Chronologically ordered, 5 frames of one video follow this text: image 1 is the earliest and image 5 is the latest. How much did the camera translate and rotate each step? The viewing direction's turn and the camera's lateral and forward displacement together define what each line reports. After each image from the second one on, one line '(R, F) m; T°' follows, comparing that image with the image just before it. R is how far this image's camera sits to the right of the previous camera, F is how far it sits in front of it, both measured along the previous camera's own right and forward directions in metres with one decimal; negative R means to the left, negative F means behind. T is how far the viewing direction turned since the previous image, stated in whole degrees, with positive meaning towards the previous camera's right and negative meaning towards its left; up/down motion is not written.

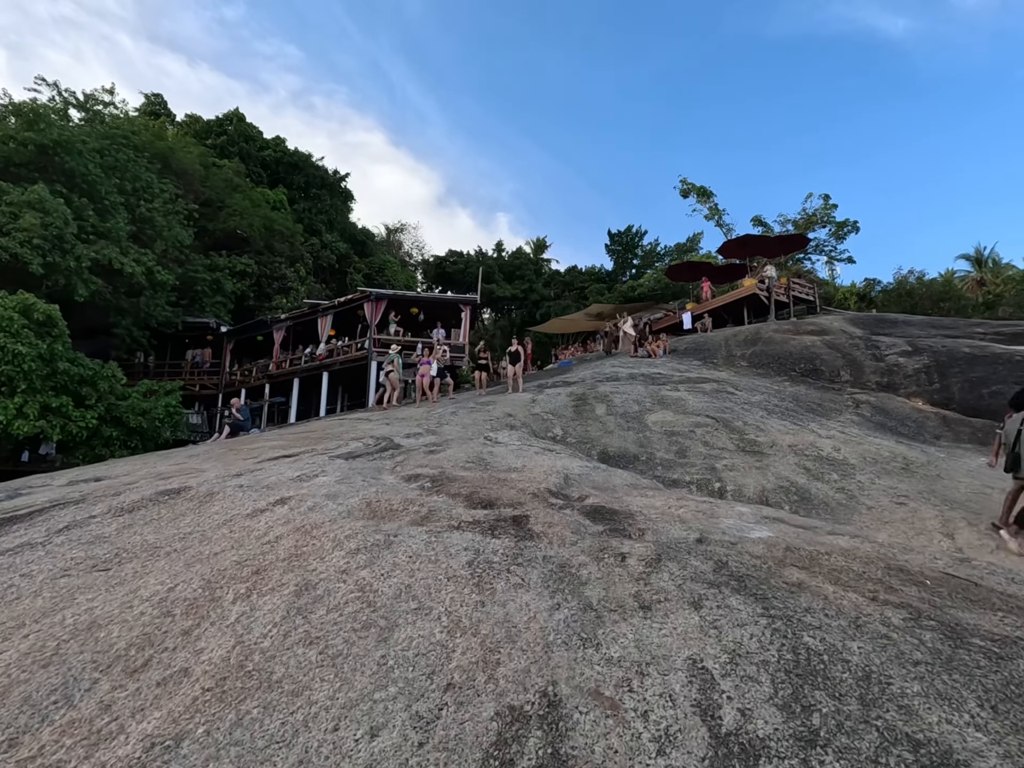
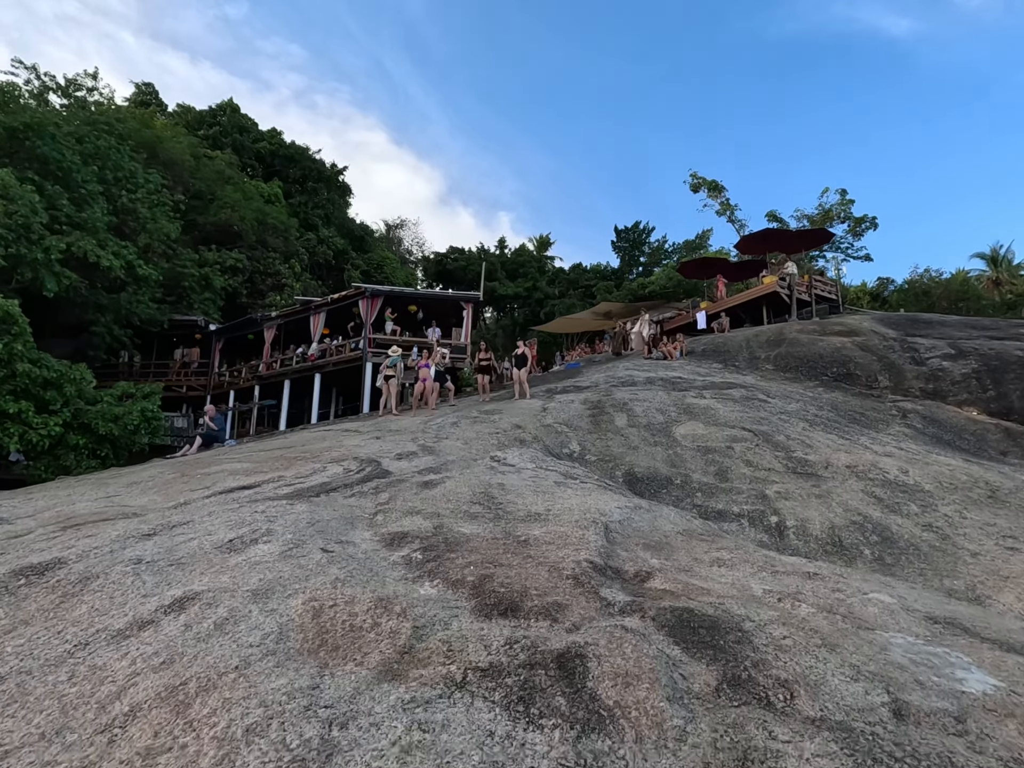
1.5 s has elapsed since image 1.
(-0.2, +1.5) m; 0°
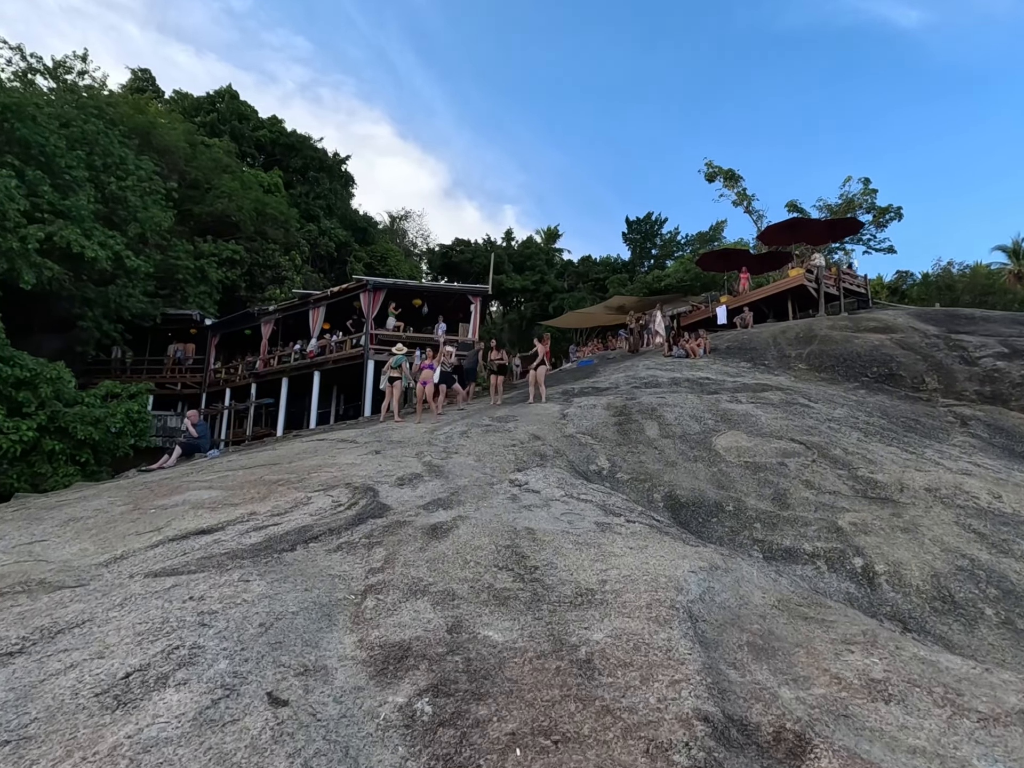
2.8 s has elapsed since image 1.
(-0.2, +1.3) m; 0°
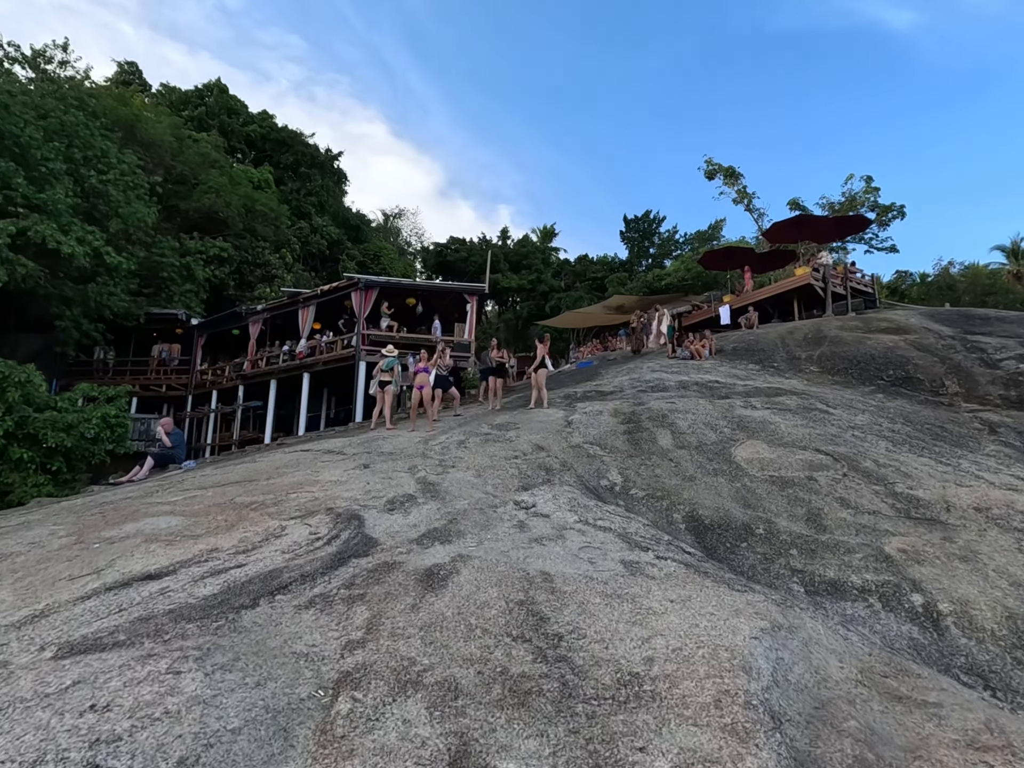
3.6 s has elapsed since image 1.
(-0.1, +0.8) m; +1°
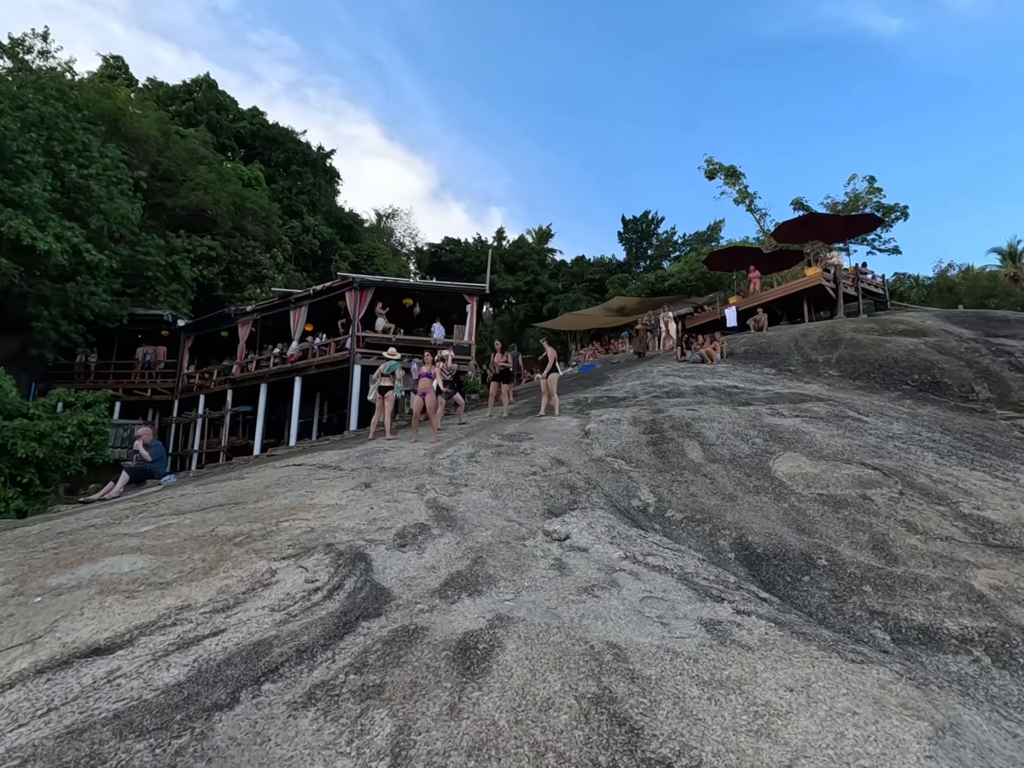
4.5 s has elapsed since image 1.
(-0.3, +0.9) m; +1°
